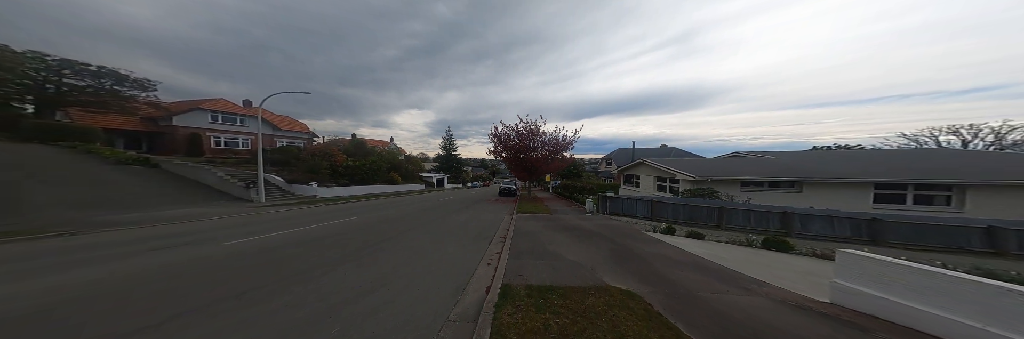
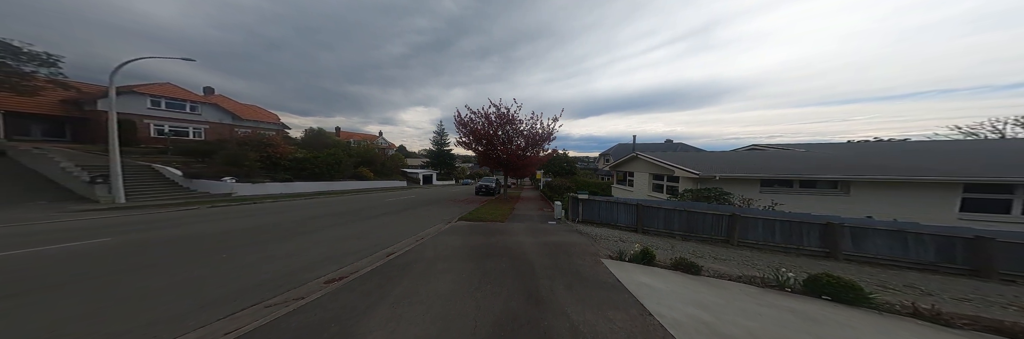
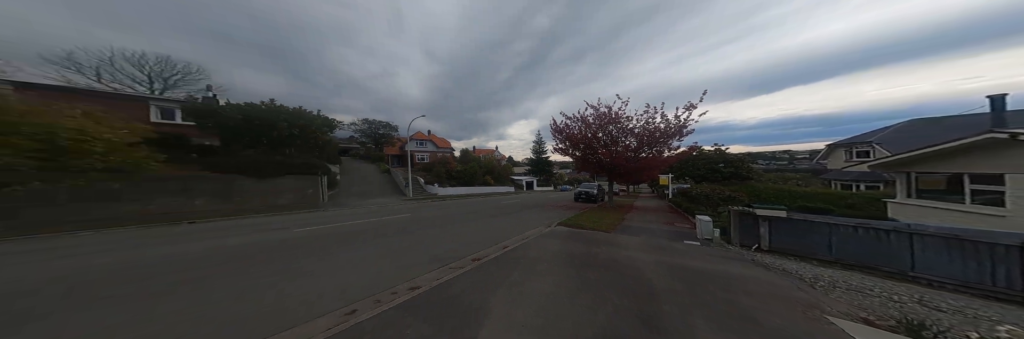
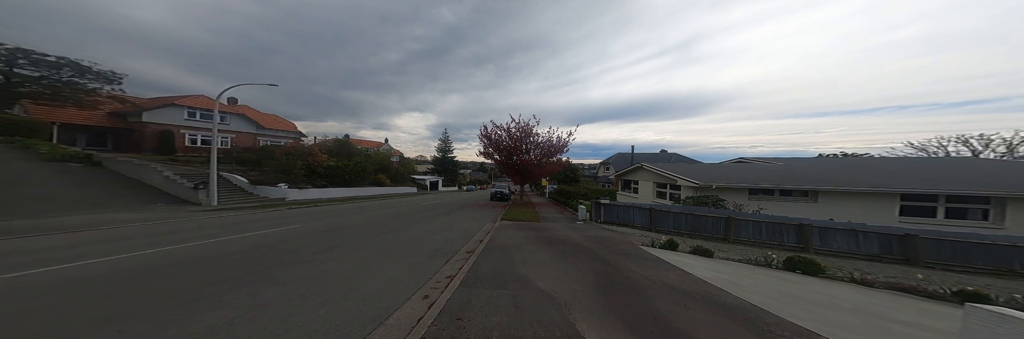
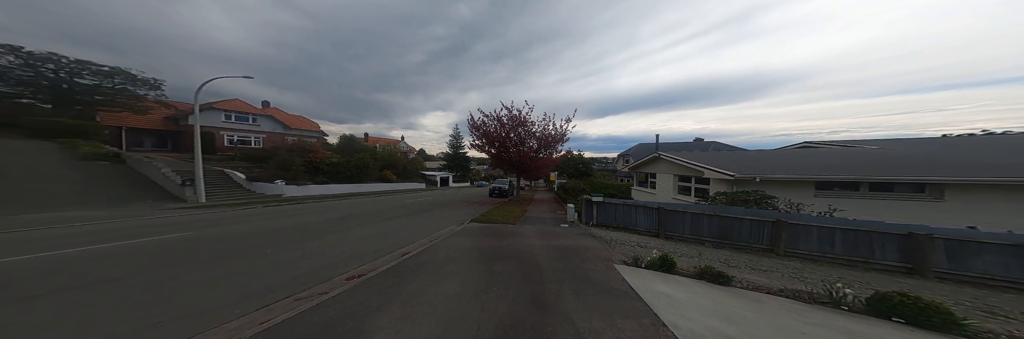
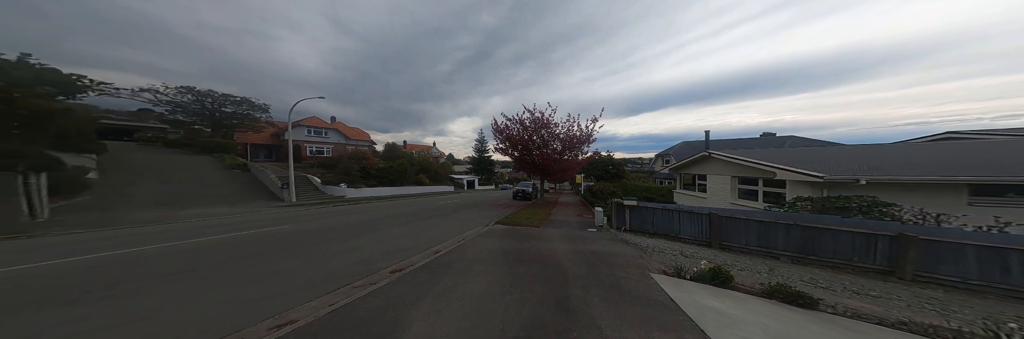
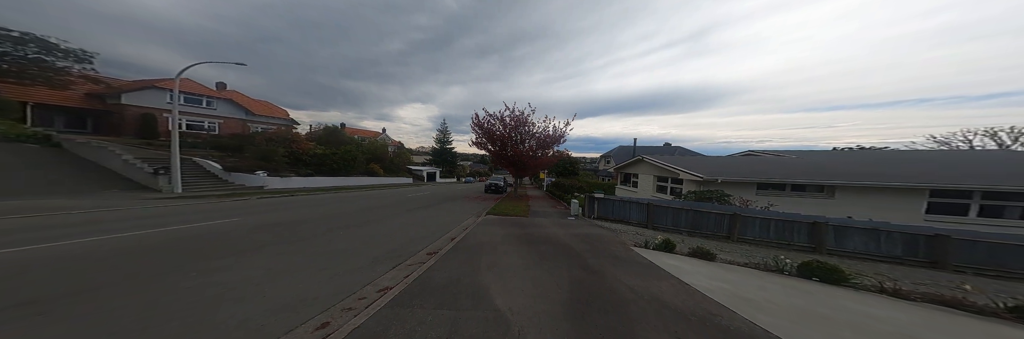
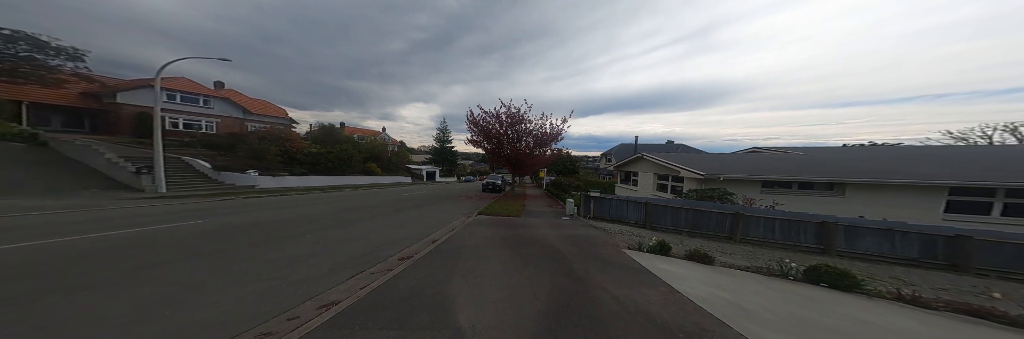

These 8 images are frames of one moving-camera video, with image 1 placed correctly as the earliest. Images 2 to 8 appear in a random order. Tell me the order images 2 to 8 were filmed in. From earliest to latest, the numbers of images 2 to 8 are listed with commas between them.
4, 7, 8, 2, 5, 6, 3
